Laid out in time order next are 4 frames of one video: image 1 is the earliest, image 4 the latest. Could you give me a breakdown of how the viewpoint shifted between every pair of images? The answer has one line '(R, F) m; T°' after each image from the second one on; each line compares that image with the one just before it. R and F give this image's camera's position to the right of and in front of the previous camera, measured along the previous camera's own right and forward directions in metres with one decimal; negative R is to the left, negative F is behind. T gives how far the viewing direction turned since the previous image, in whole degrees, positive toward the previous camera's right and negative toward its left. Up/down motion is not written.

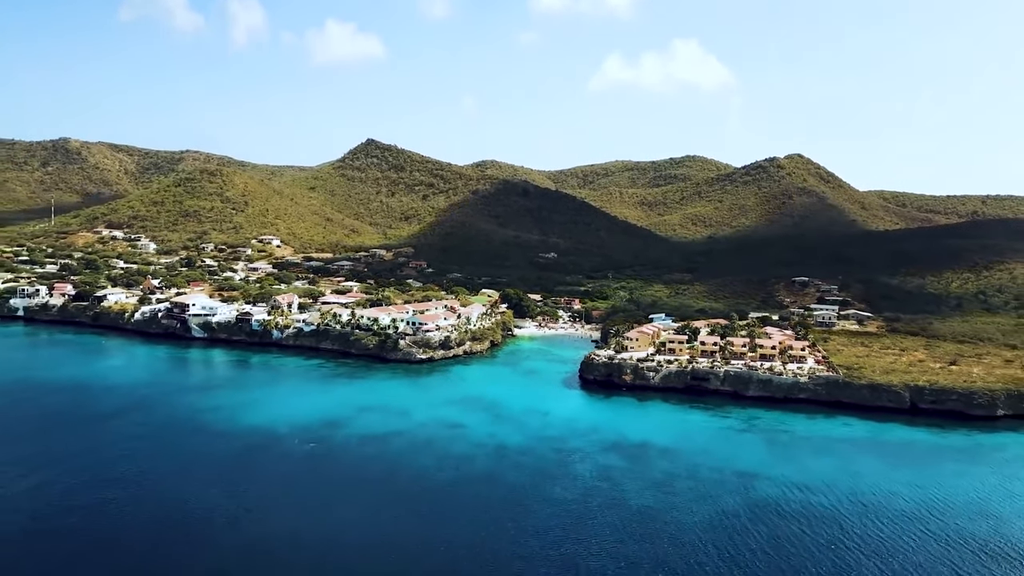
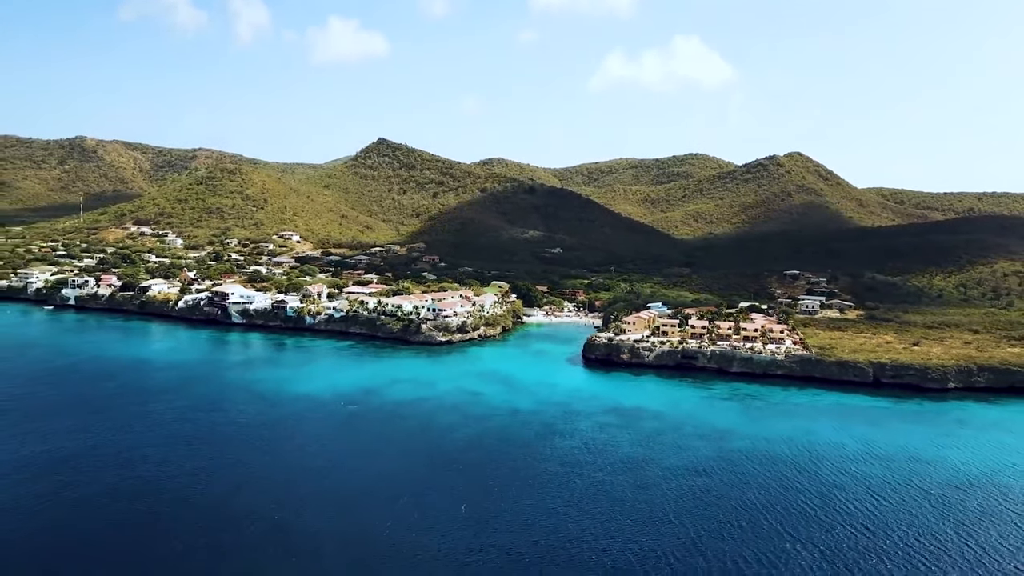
(-0.1, -1.0) m; 0°
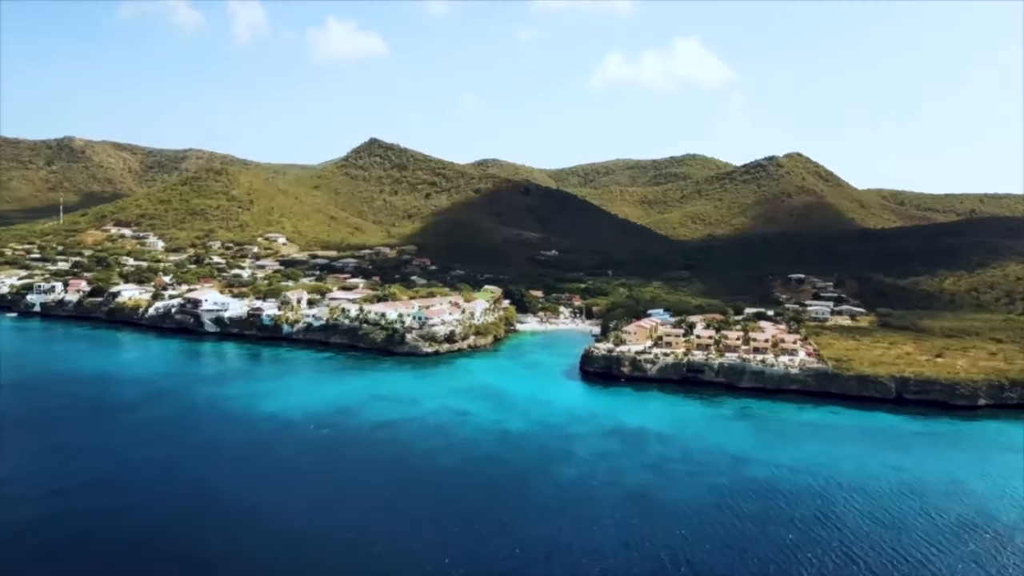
(+0.1, +0.7) m; 0°
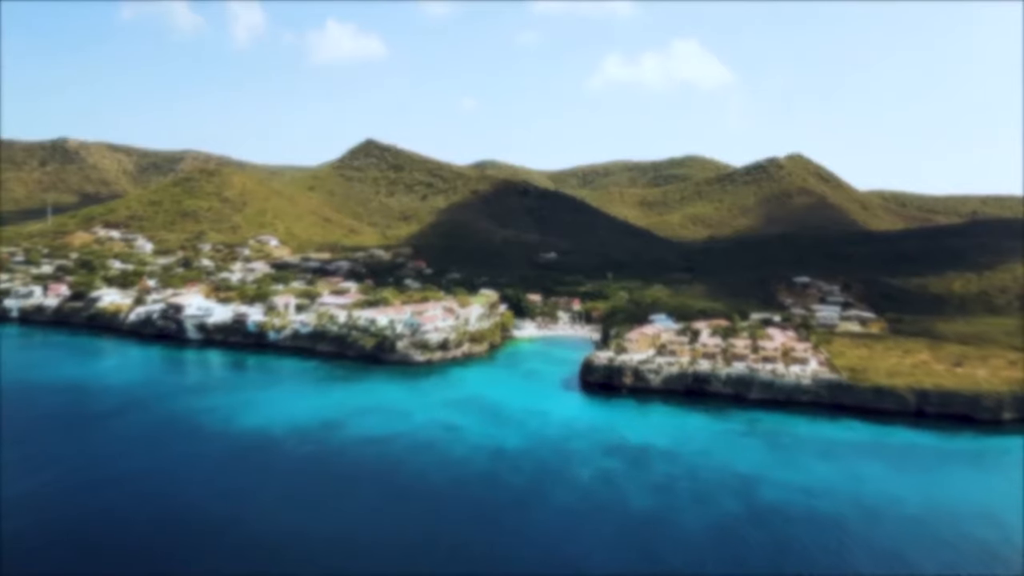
(0.0, +0.4) m; 0°
